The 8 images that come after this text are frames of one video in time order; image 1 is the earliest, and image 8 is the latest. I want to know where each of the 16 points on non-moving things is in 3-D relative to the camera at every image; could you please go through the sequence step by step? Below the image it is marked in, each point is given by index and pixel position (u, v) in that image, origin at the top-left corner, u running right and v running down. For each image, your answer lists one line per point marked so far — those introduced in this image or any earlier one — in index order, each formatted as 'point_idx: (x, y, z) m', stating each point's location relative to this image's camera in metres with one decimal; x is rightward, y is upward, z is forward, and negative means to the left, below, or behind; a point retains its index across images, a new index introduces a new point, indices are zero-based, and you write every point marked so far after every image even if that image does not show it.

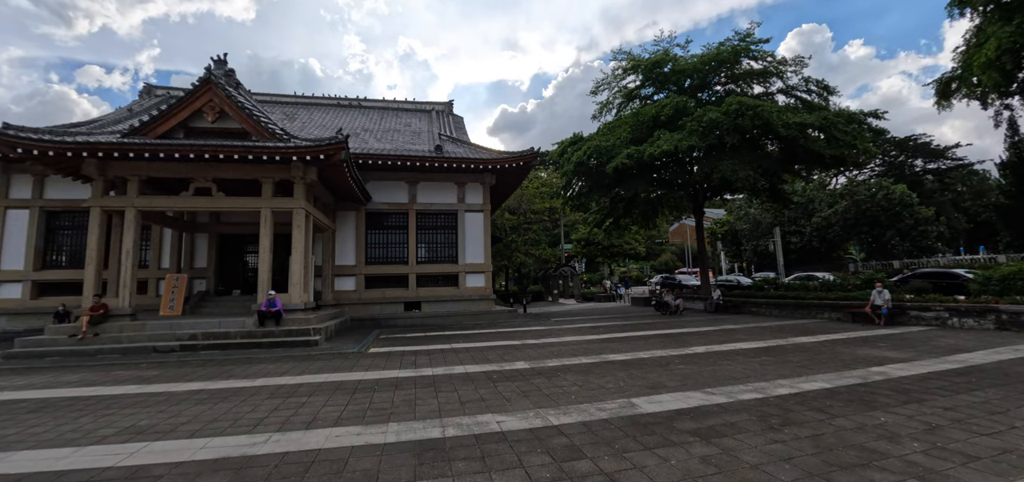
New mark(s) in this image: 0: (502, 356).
0: (-0.1, -2.2, +7.7) m
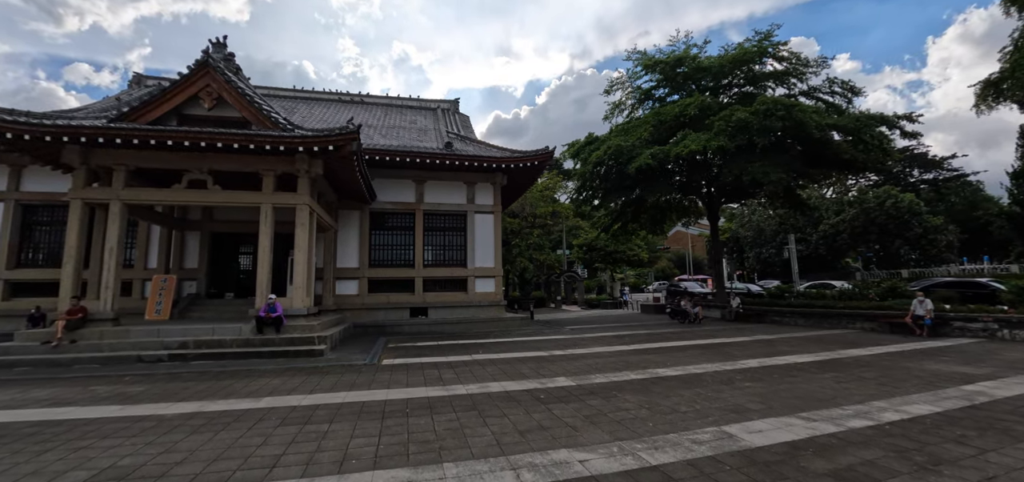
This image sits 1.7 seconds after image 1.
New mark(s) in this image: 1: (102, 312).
0: (+0.5, -2.2, +6.9) m
1: (-8.9, -1.6, +8.8) m
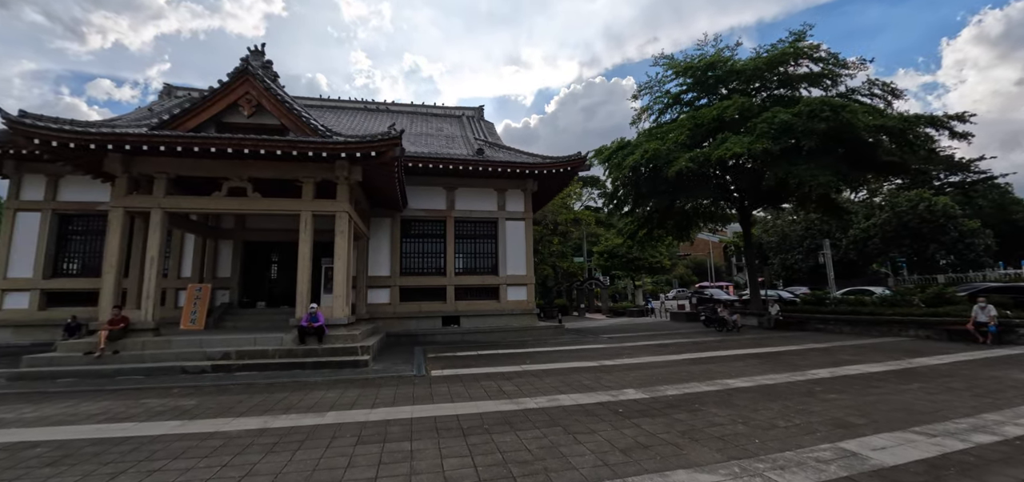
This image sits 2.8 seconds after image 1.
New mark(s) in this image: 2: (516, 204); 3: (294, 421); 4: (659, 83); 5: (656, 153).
0: (+1.5, -2.3, +6.6) m
1: (-8.0, -1.8, +8.6) m
2: (+0.2, +1.2, +13.4) m
3: (-2.5, -2.1, +4.7) m
4: (+5.9, +6.4, +16.2) m
5: (+4.7, +2.8, +12.9) m
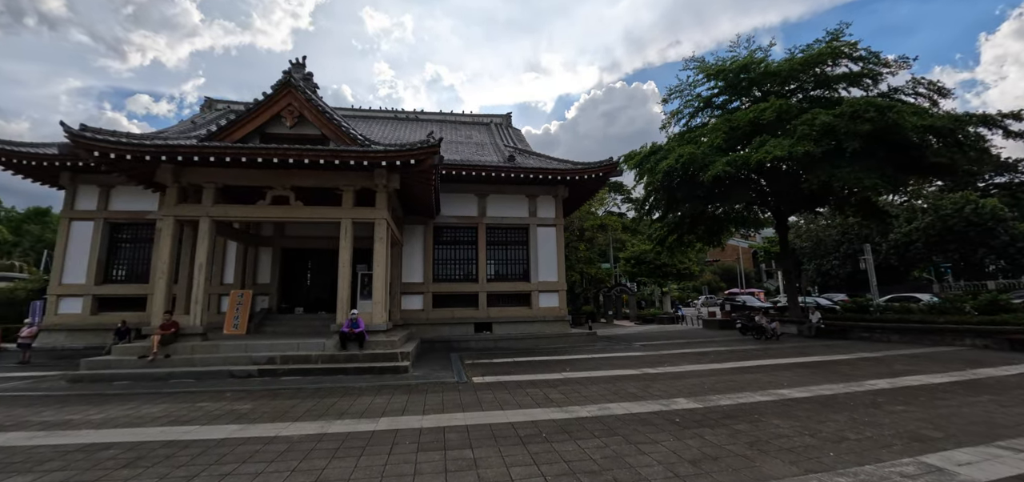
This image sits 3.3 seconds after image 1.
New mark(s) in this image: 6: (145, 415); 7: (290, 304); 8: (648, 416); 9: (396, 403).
0: (+2.2, -2.4, +6.4) m
1: (-7.1, -1.9, +8.9) m
2: (+1.2, +1.0, +13.4) m
3: (-1.9, -2.2, +4.7) m
4: (+7.1, +6.2, +16.0) m
5: (+5.7, +2.7, +12.7) m
6: (-5.2, -2.5, +5.7) m
7: (-6.9, -1.9, +12.4) m
8: (+1.7, -2.2, +5.1) m
9: (-1.7, -2.3, +5.8) m
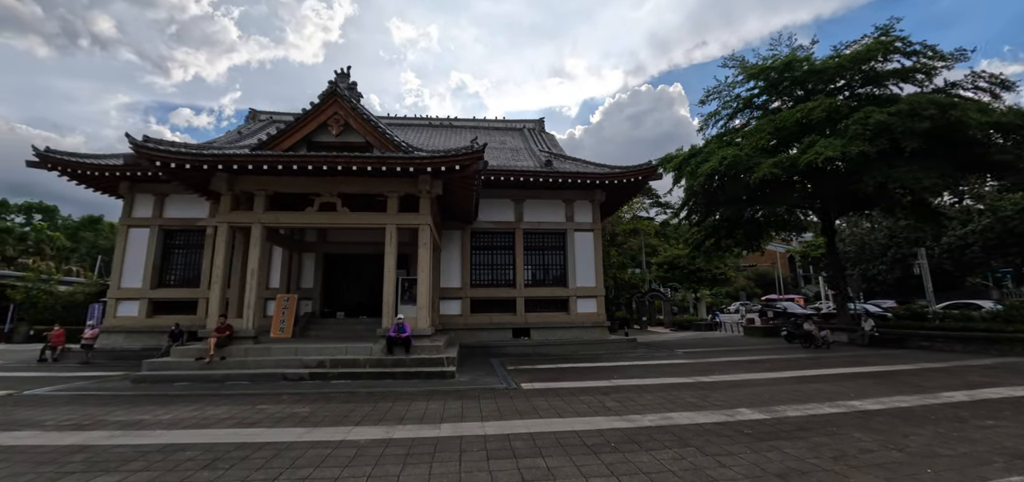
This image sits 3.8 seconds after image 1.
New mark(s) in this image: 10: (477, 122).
0: (+3.0, -2.5, +6.2) m
1: (-6.1, -2.1, +9.2) m
2: (+2.4, +0.9, +13.3) m
3: (-1.2, -2.2, +4.7) m
4: (+8.4, +6.0, +15.6) m
5: (+6.8, +2.5, +12.3) m
6: (-4.4, -2.5, +5.9) m
7: (-5.7, -2.1, +12.7) m
8: (+2.5, -2.2, +4.9) m
9: (-0.9, -2.4, +5.8) m
10: (-1.6, +5.2, +17.6) m
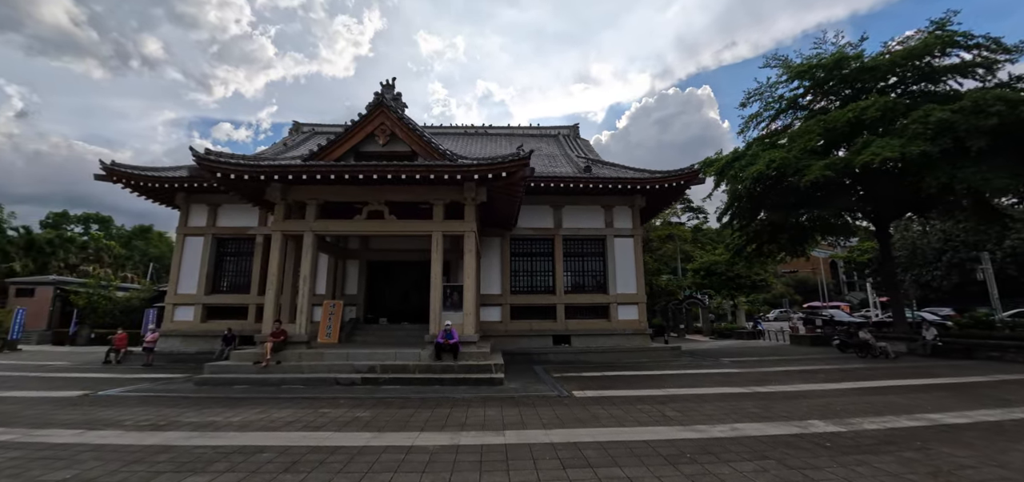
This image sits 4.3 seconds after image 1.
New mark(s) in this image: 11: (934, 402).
0: (+3.9, -2.5, +6.0) m
1: (-5.1, -2.3, +9.5) m
2: (+3.6, +0.7, +13.1) m
3: (-0.4, -2.3, +4.7) m
4: (+9.8, +5.8, +15.2) m
5: (+8.0, +2.4, +11.9) m
6: (-3.6, -2.7, +6.0) m
7: (-4.4, -2.4, +13.0) m
8: (+3.3, -2.3, +4.7) m
9: (0.0, -2.5, +5.8) m
10: (-0.1, +4.9, +17.7) m
11: (+6.9, -2.6, +6.6) m
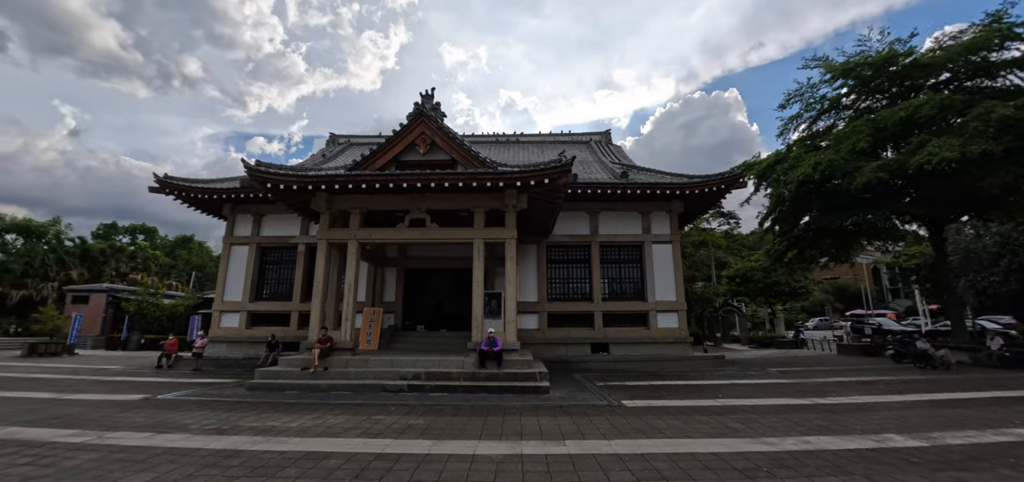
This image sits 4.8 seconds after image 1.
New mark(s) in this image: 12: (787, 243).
0: (+4.7, -2.6, +5.7) m
1: (-4.1, -2.5, +9.7) m
2: (+4.8, +0.5, +12.9) m
3: (+0.3, -2.4, +4.7) m
4: (+11.0, +5.6, +14.7) m
5: (+9.1, +2.2, +11.5) m
6: (-2.8, -2.8, +6.2) m
7: (-3.3, -2.6, +13.1) m
8: (+4.0, -2.4, +4.4) m
9: (+0.7, -2.6, +5.7) m
10: (+1.3, +4.6, +17.7) m
11: (+7.7, -2.7, +6.1) m
12: (+11.3, -0.1, +16.5) m
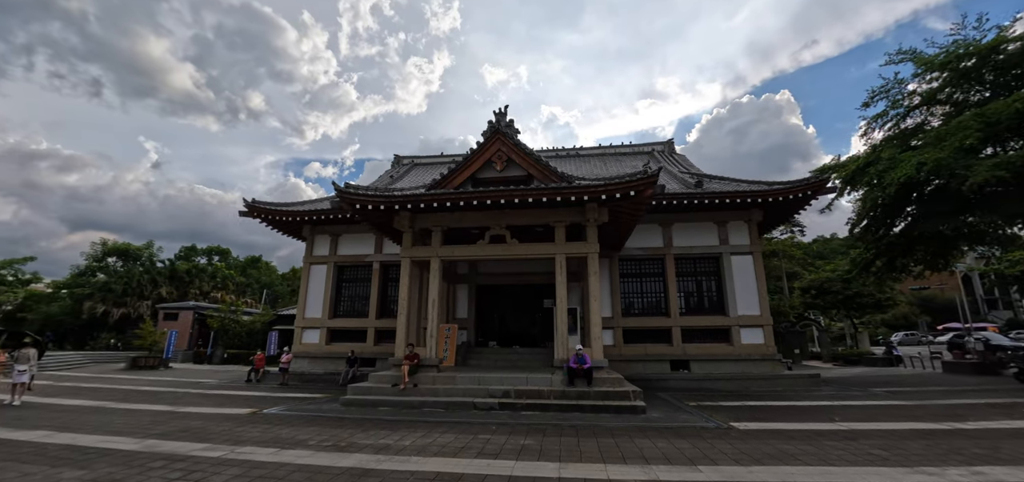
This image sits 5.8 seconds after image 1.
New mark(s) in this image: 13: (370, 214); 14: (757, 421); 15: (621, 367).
0: (+6.2, -2.7, +5.1) m
1: (-2.1, -2.9, +10.0) m
2: (+7.0, +0.1, +12.3) m
3: (+1.8, -2.6, +4.5) m
4: (+13.2, +5.3, +13.7) m
5: (+11.1, +2.0, +10.6) m
6: (-1.1, -3.1, +6.3) m
7: (-0.9, -3.2, +13.2) m
8: (+5.4, -2.4, +3.9) m
9: (+2.3, -2.8, +5.5) m
10: (+4.0, +4.0, +17.7) m
11: (+9.3, -2.7, +5.2) m
12: (+13.9, -0.4, +15.3) m
13: (-3.9, +0.7, +11.0) m
14: (+4.3, -3.1, +7.0) m
15: (+3.2, -3.7, +11.8) m
